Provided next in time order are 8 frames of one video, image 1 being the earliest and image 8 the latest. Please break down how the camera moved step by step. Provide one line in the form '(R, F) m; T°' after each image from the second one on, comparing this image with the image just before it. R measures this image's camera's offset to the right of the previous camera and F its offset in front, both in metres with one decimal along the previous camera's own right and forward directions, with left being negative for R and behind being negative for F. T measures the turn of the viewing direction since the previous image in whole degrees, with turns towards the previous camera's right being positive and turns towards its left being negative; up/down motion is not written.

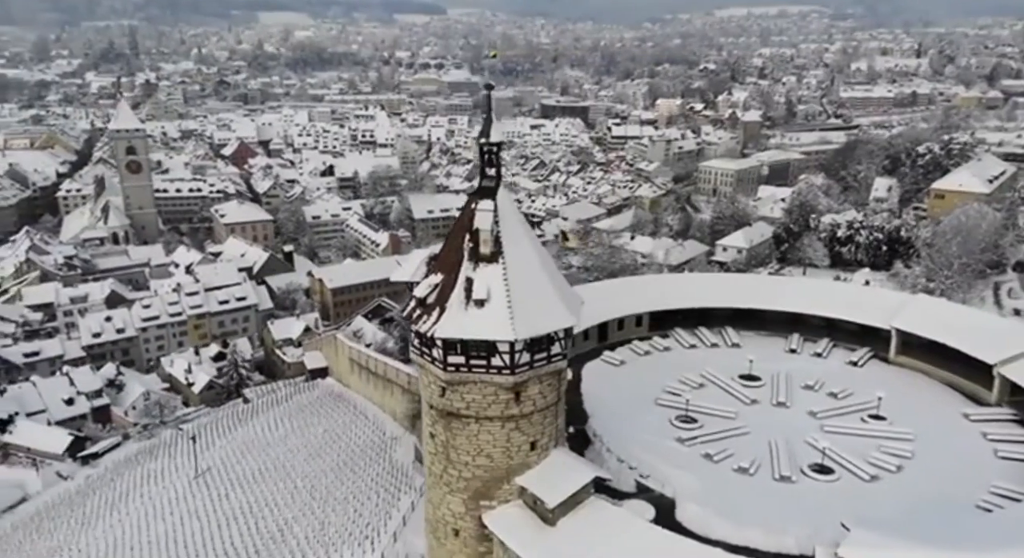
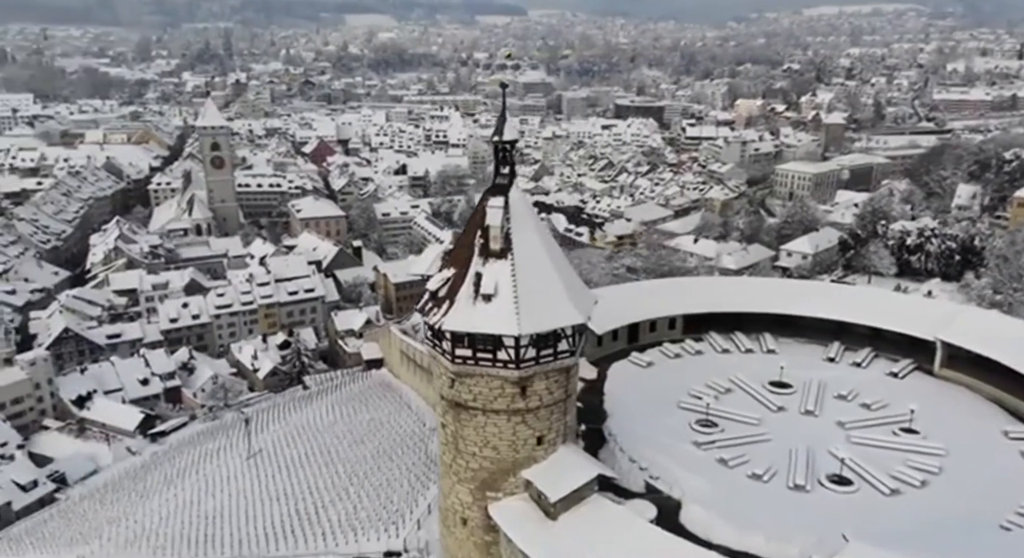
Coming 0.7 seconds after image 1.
(+1.7, -0.3) m; -6°
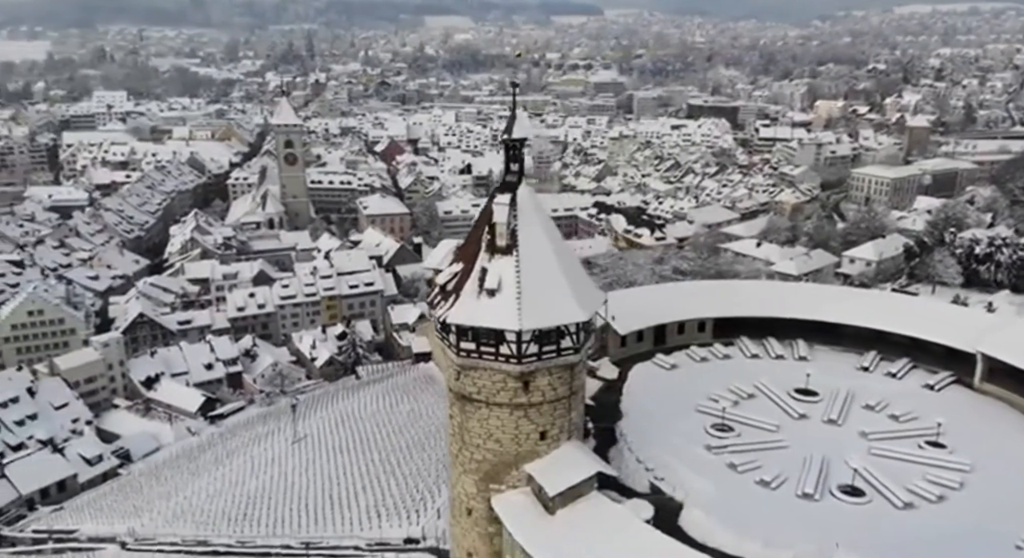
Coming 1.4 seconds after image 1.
(+1.8, -0.3) m; -6°
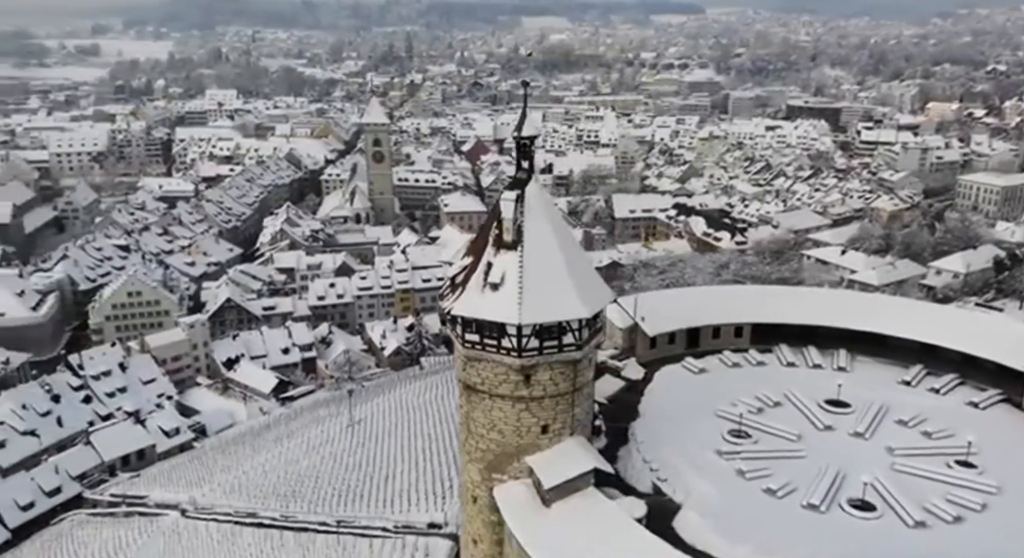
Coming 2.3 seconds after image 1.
(+2.4, -0.3) m; -7°
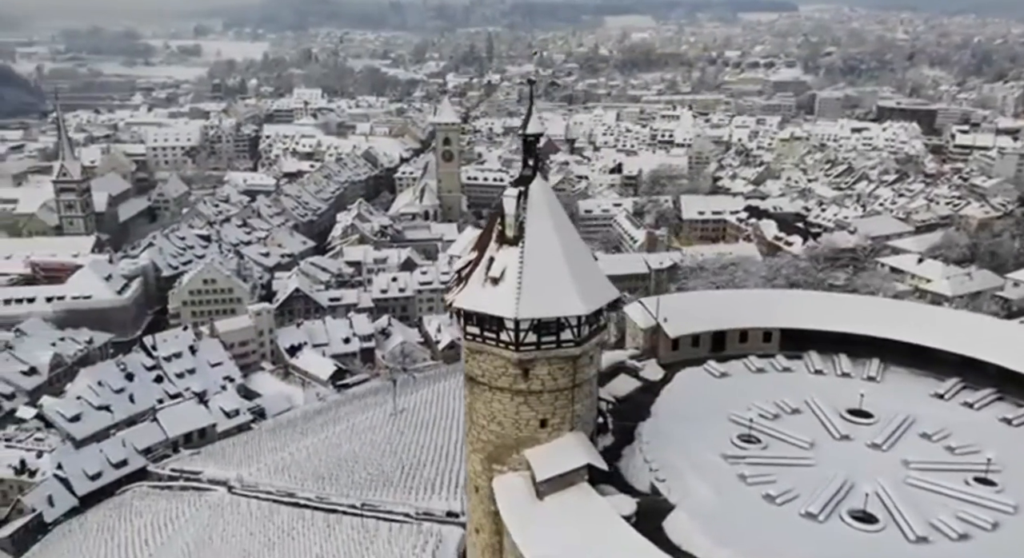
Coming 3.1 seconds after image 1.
(+2.1, -0.3) m; -6°
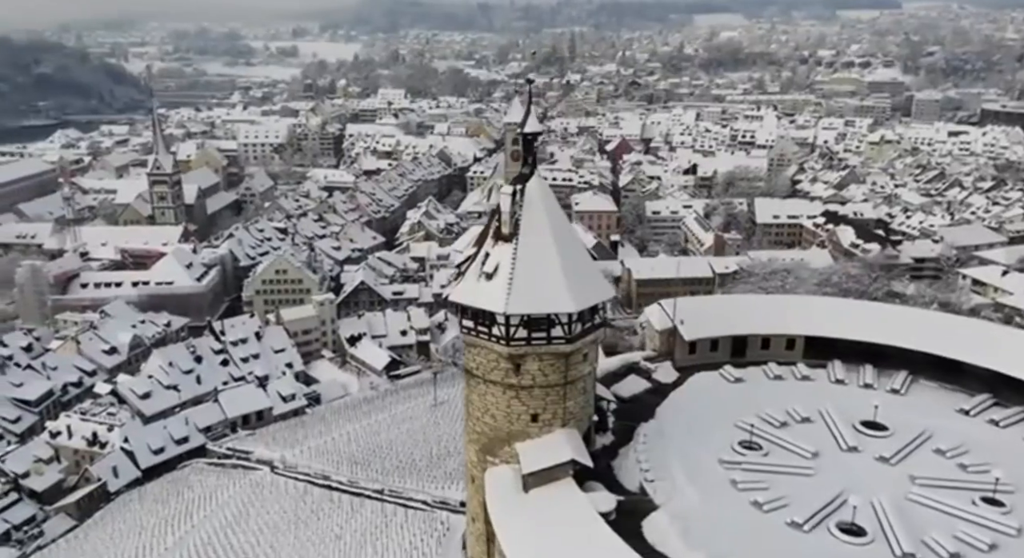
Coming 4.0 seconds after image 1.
(+2.5, -0.3) m; -7°
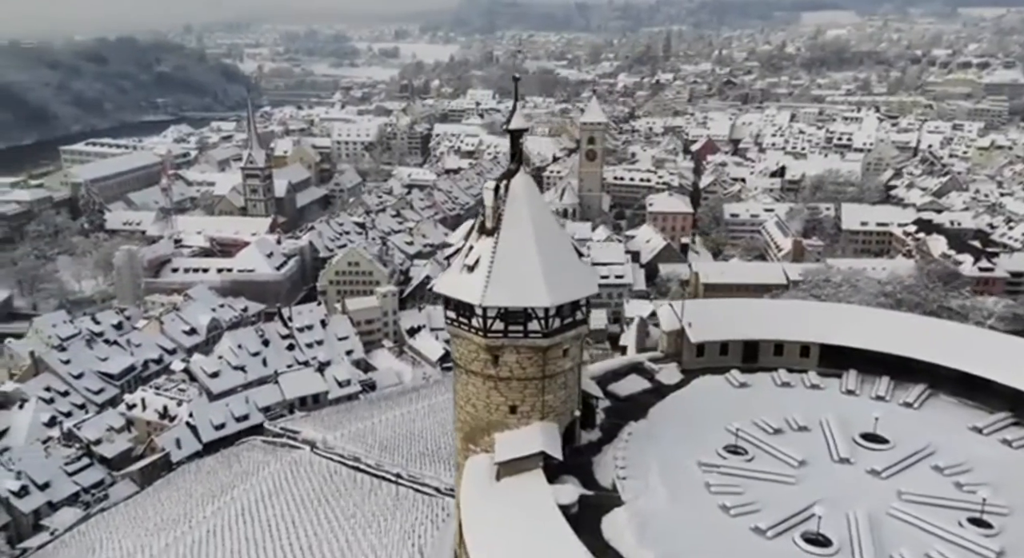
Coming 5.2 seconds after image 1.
(+3.2, -0.2) m; -8°
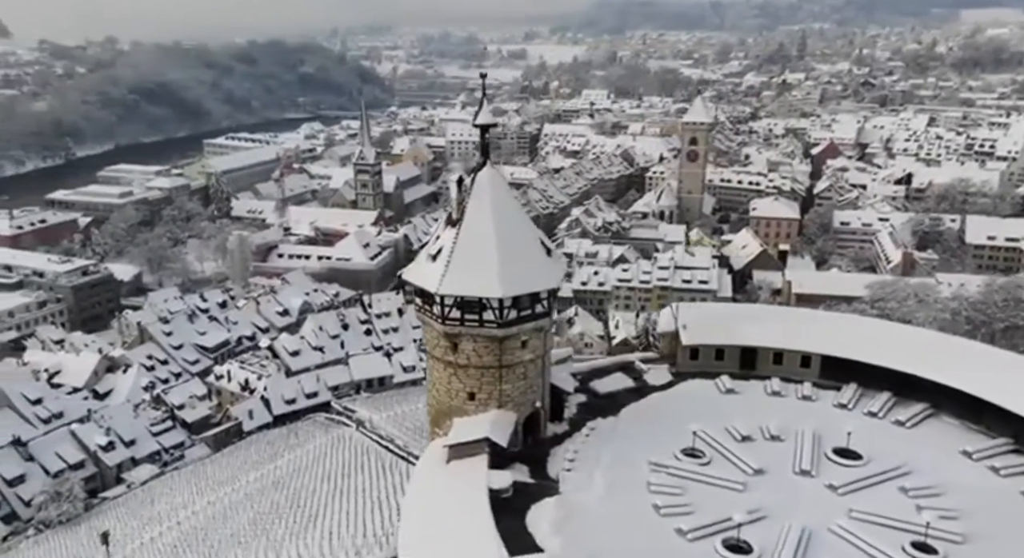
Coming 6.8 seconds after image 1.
(+4.8, 0.0) m; -11°
